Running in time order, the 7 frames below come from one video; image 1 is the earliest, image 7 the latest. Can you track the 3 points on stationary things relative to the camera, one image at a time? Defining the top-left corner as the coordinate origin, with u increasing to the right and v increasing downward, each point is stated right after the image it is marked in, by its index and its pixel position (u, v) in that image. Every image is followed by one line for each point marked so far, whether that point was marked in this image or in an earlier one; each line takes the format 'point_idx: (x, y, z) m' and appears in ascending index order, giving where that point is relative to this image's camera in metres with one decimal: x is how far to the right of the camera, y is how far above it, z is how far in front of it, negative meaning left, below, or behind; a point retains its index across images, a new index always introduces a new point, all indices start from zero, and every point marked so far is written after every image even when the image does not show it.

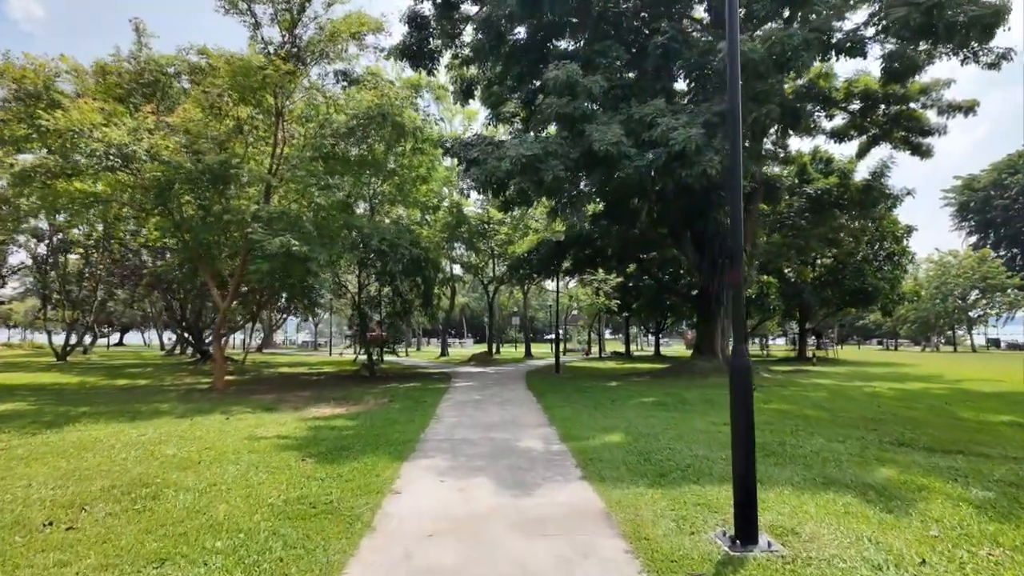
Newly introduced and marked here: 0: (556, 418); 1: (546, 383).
0: (+0.8, -2.3, +9.9) m
1: (+0.9, -2.7, +15.8) m
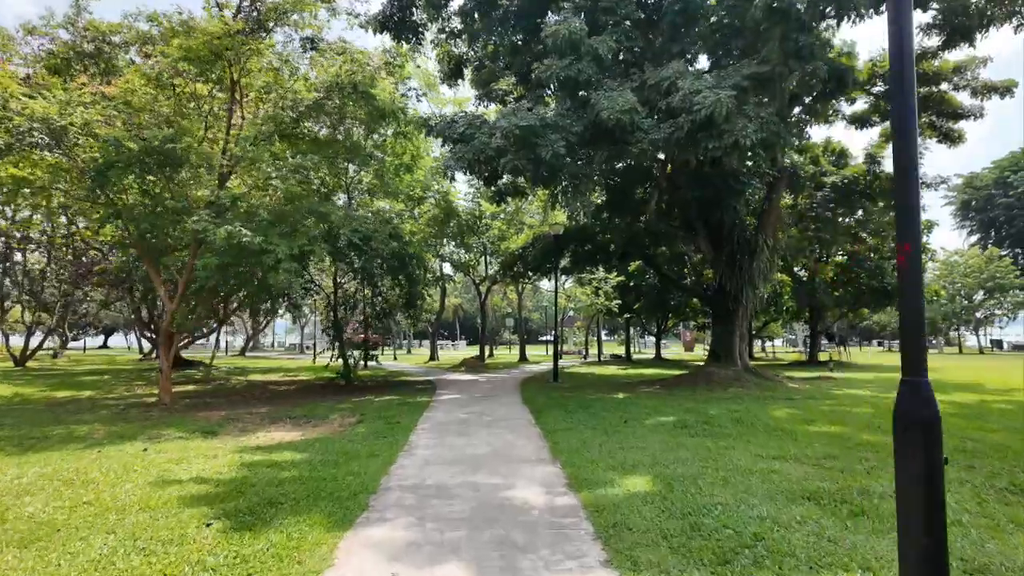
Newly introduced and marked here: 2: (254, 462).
0: (+0.7, -2.3, +7.8) m
1: (+0.8, -2.6, +13.7) m
2: (-3.5, -2.4, +7.7) m
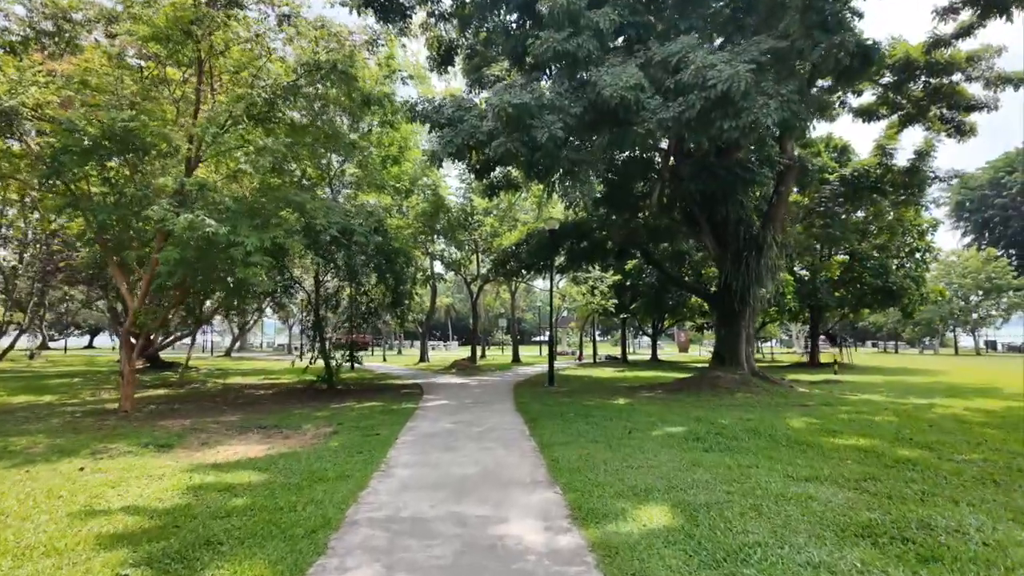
0: (+0.6, -2.2, +6.8) m
1: (+0.6, -2.6, +12.7) m
2: (-3.6, -2.3, +6.6) m
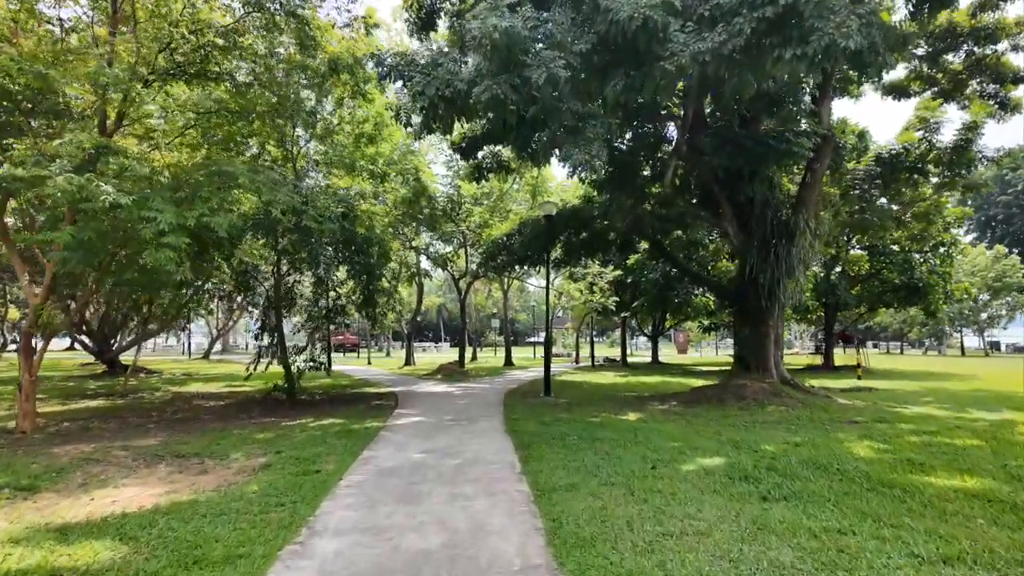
0: (+0.4, -2.0, +4.5) m
1: (+0.4, -2.4, +10.4) m
2: (-3.8, -2.1, +4.3) m
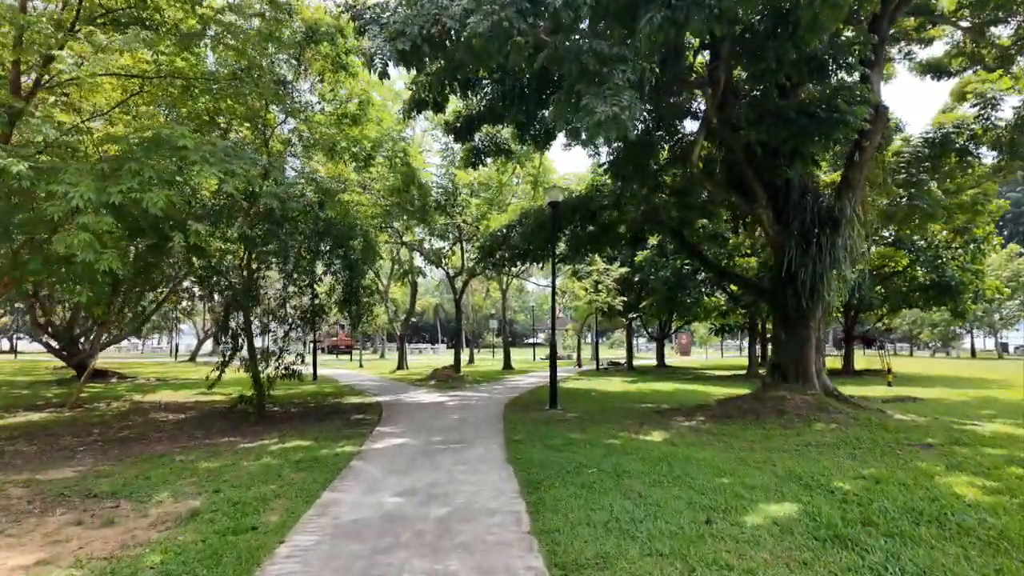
0: (+0.5, -2.0, +2.7) m
1: (+0.4, -2.4, +8.6) m
2: (-3.7, -2.1, +2.5) m
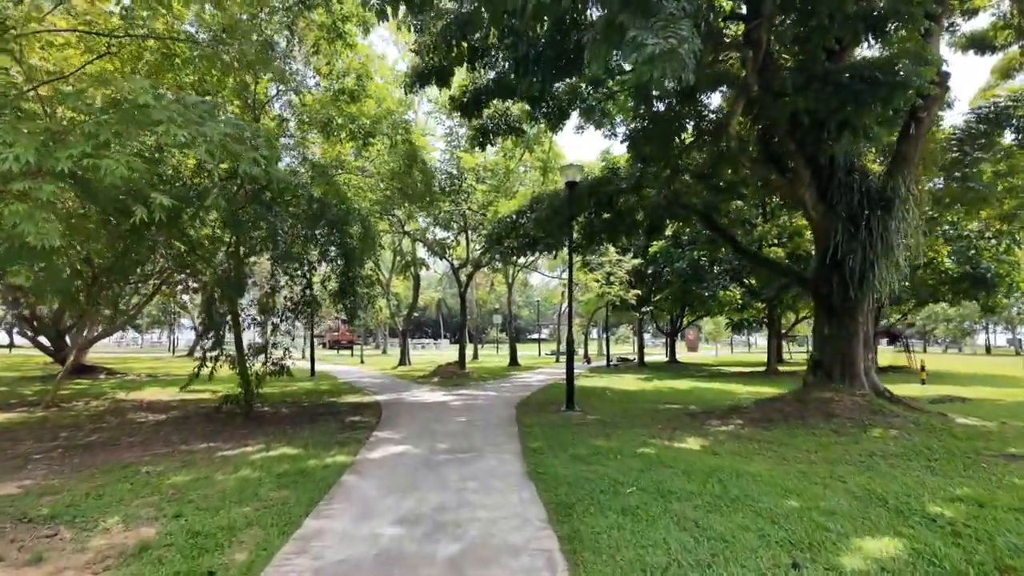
0: (+0.7, -1.8, +1.5) m
1: (+0.6, -2.2, +7.4) m
2: (-3.5, -1.9, +1.3) m
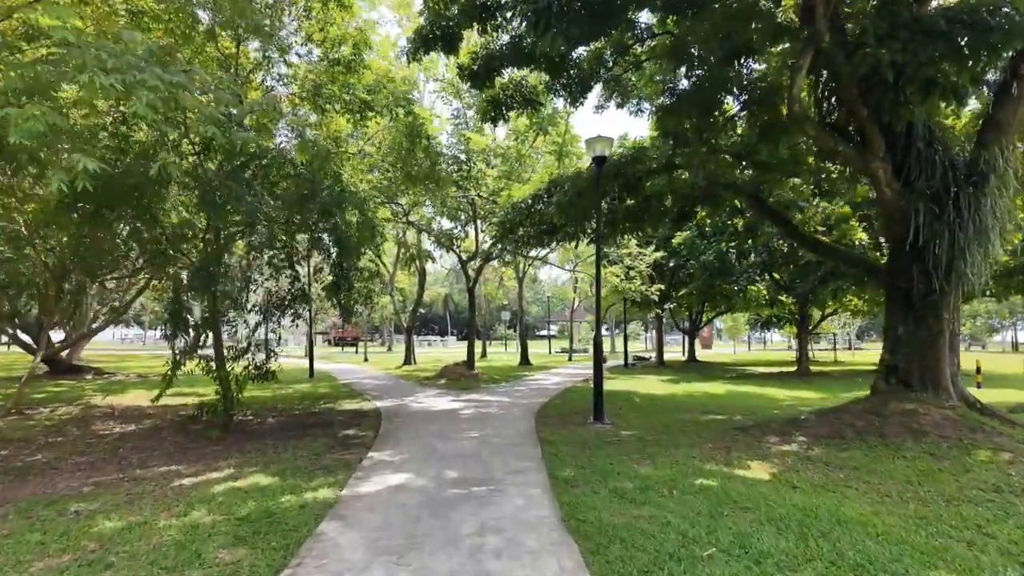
0: (+0.9, -1.7, -0.1) m
1: (+0.9, -2.0, +5.8) m
2: (-3.3, -1.8, -0.3) m
